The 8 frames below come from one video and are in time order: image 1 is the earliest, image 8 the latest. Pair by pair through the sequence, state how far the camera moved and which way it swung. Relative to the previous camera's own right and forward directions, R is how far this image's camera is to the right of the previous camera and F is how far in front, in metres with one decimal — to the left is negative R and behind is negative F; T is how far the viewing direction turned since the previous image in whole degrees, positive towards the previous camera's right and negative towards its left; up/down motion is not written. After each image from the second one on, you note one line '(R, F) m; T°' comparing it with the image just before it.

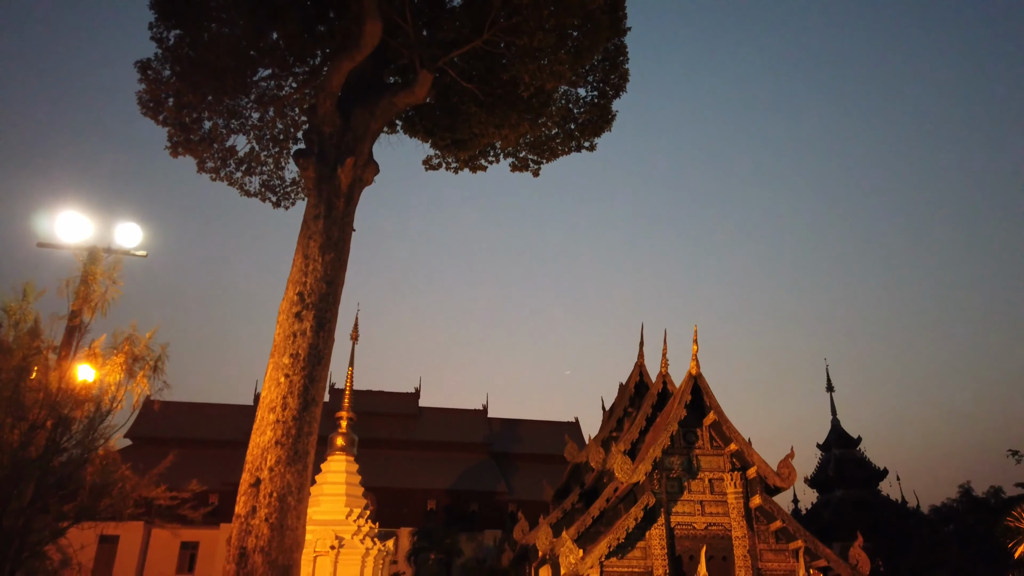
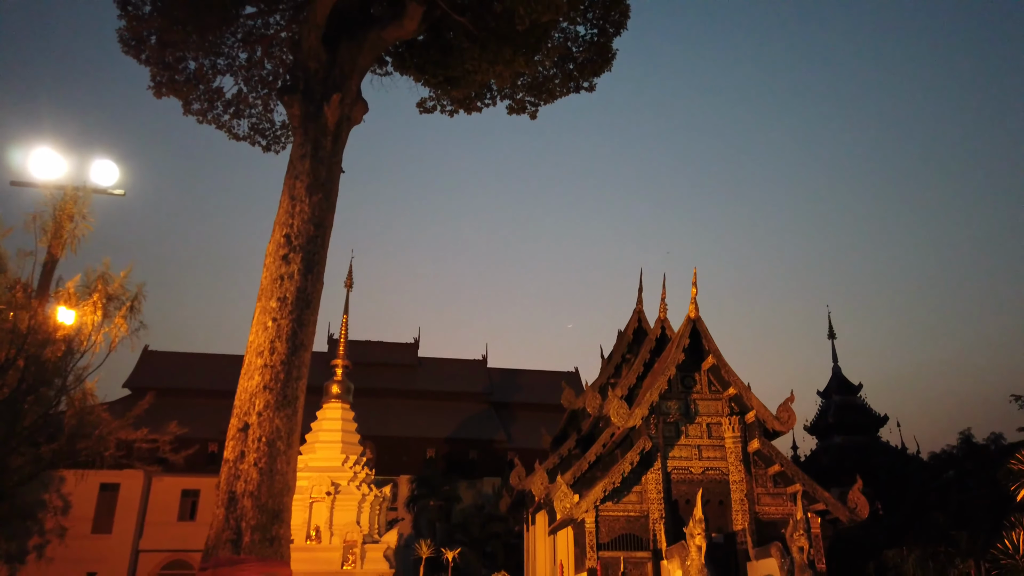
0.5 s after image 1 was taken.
(+0.2, +0.4) m; 0°
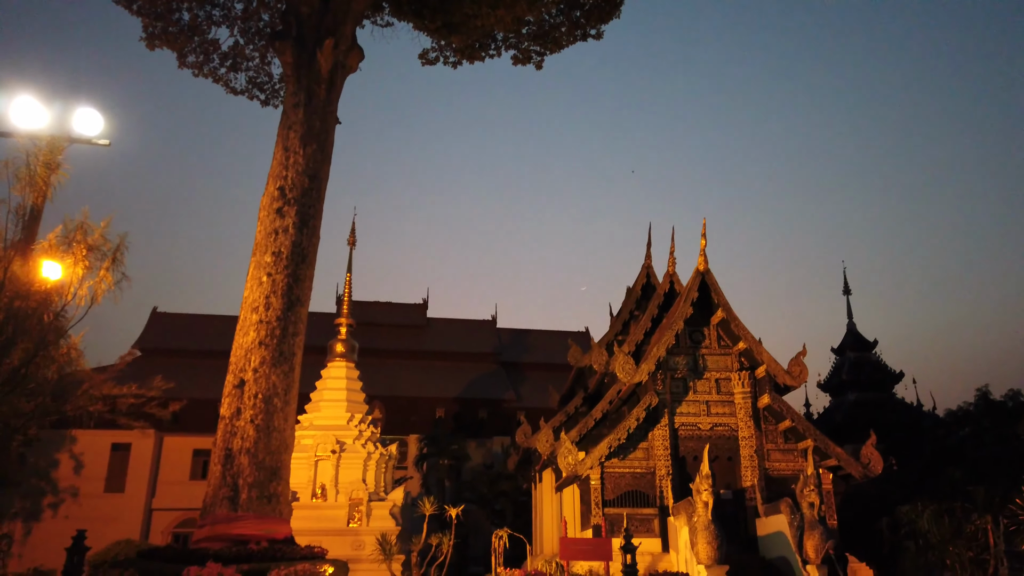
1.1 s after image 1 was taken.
(+0.2, +0.4) m; -1°
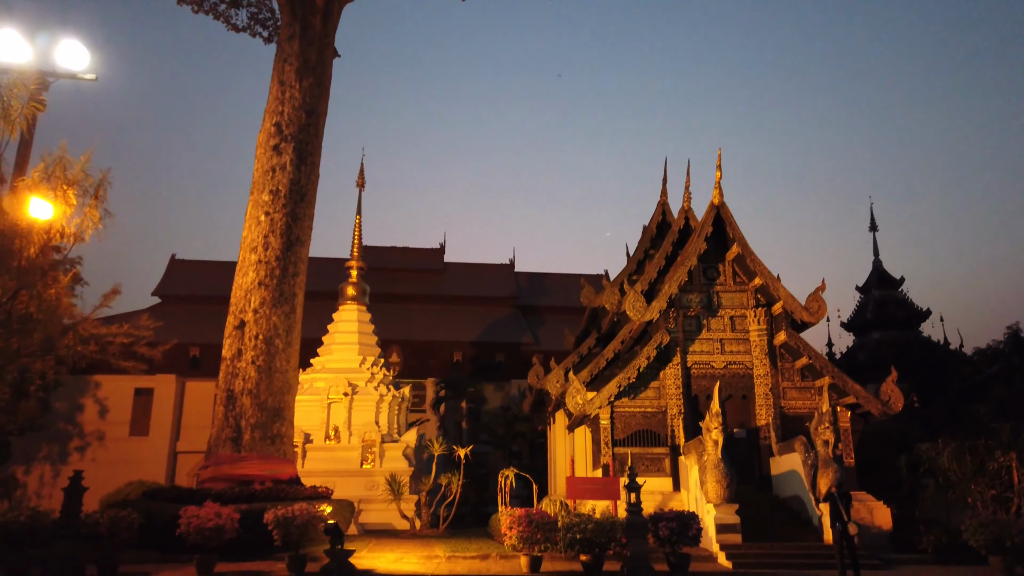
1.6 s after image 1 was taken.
(+0.3, +0.4) m; -2°
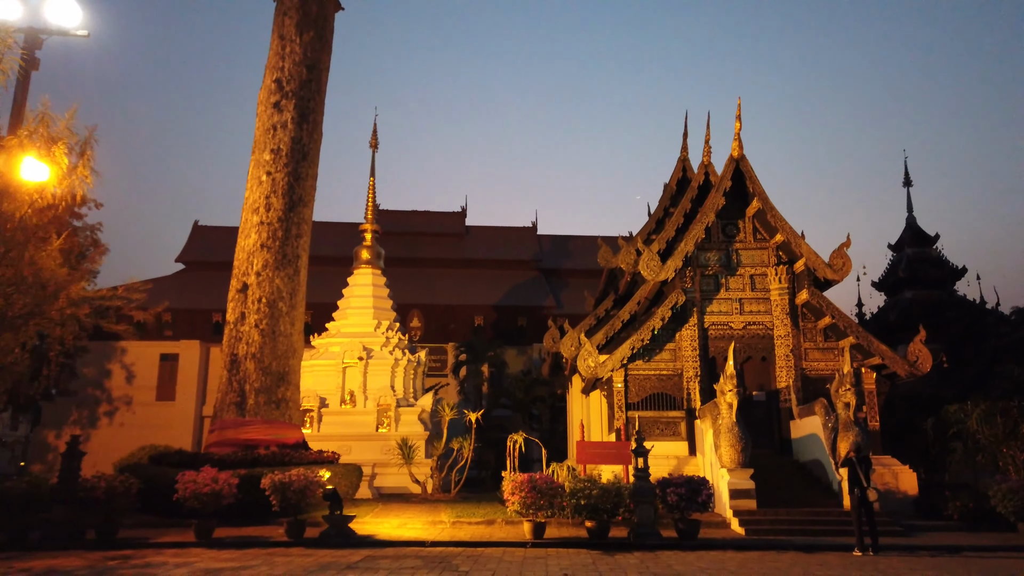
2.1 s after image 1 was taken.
(+0.3, +0.4) m; -2°
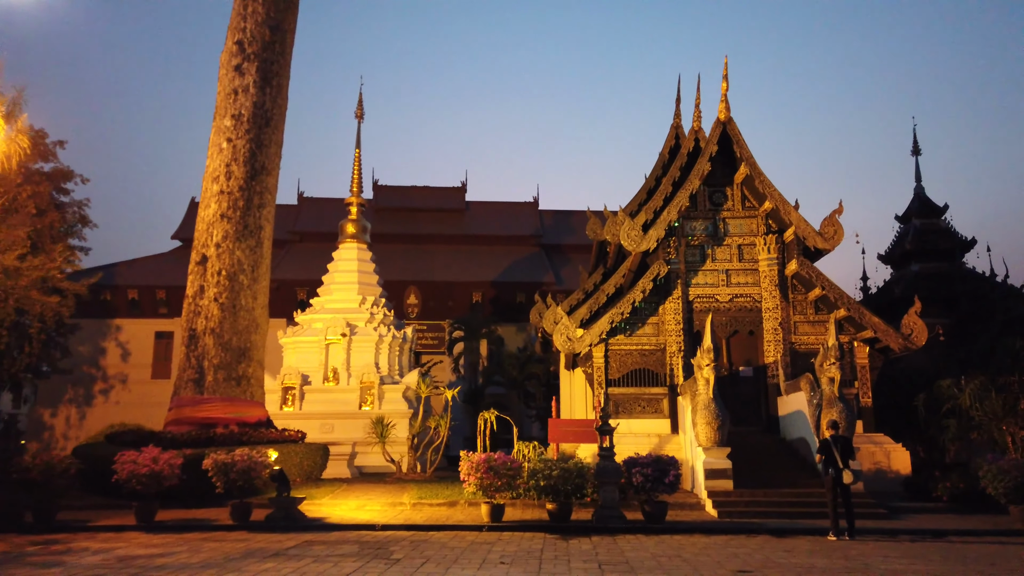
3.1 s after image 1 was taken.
(+0.7, +0.6) m; -1°
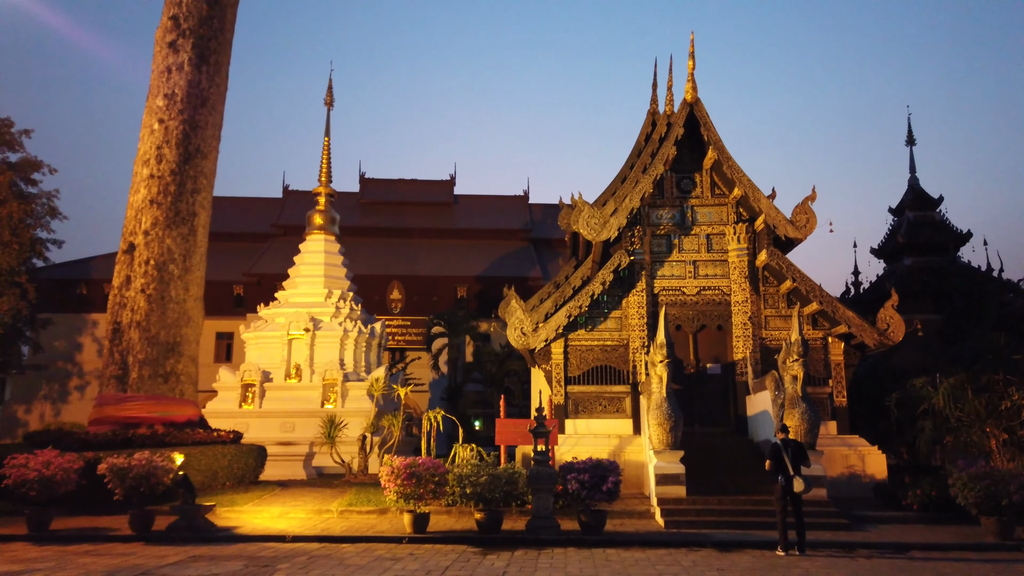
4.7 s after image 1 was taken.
(+0.8, +0.7) m; 0°
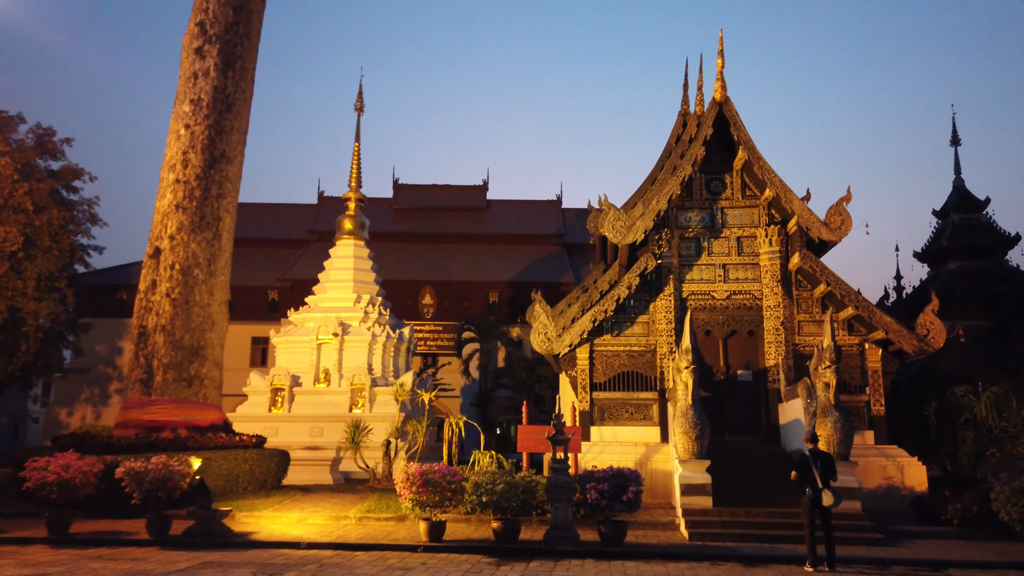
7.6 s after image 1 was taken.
(+0.2, +0.2) m; -3°
